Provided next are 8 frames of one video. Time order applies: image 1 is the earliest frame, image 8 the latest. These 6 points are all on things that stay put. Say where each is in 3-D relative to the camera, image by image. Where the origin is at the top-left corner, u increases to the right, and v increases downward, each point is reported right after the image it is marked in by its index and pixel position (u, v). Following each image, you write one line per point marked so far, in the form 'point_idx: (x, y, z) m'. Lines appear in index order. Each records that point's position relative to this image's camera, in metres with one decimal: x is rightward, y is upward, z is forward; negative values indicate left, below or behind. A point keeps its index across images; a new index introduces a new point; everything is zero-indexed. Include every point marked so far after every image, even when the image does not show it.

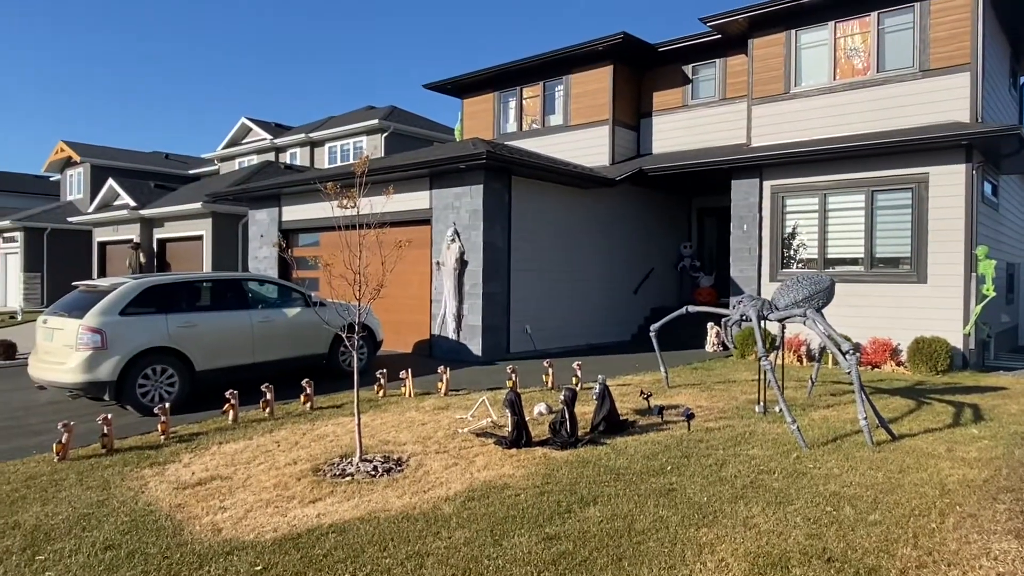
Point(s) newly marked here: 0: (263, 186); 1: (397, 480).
0: (-5.1, +2.1, +14.3) m
1: (-0.8, -1.4, +5.3) m
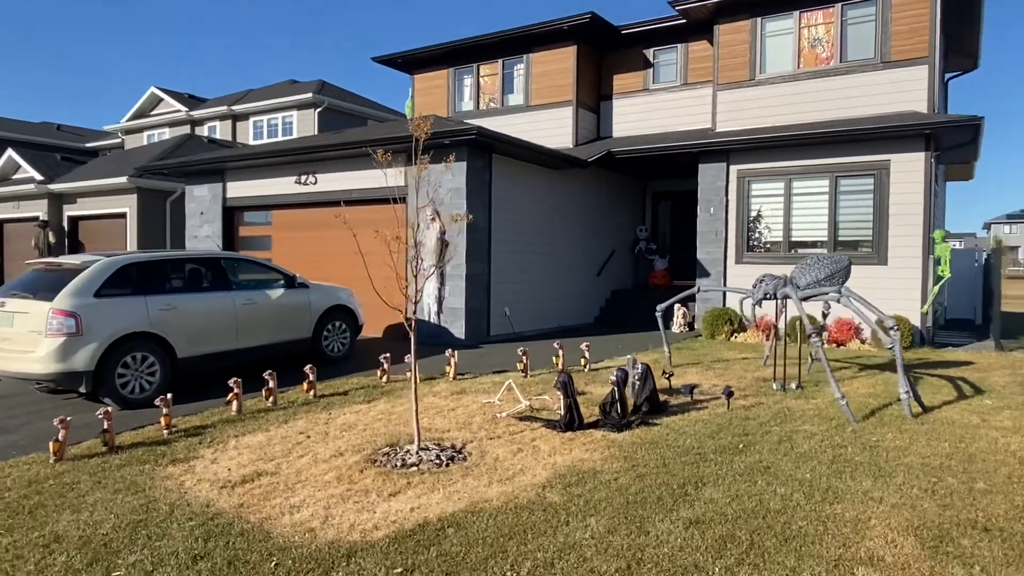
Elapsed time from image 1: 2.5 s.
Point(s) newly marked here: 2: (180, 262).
0: (-5.8, +2.5, +13.2) m
1: (-0.3, -1.3, +4.9) m
2: (-3.7, +0.3, +7.9) m
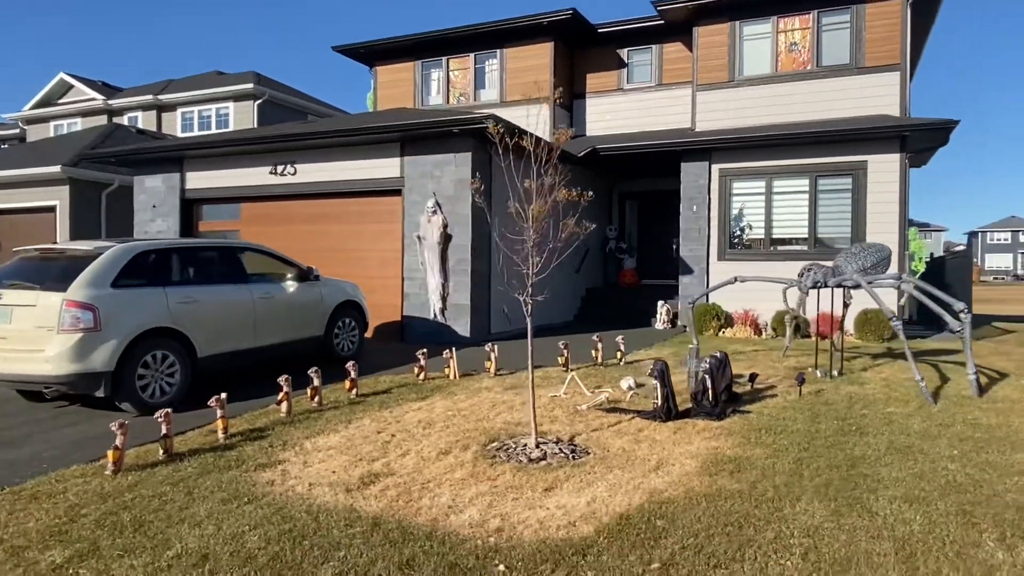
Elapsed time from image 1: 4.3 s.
0: (-6.0, +2.5, +12.1) m
1: (+0.6, -1.1, +4.6) m
2: (-3.2, +0.4, +7.1) m
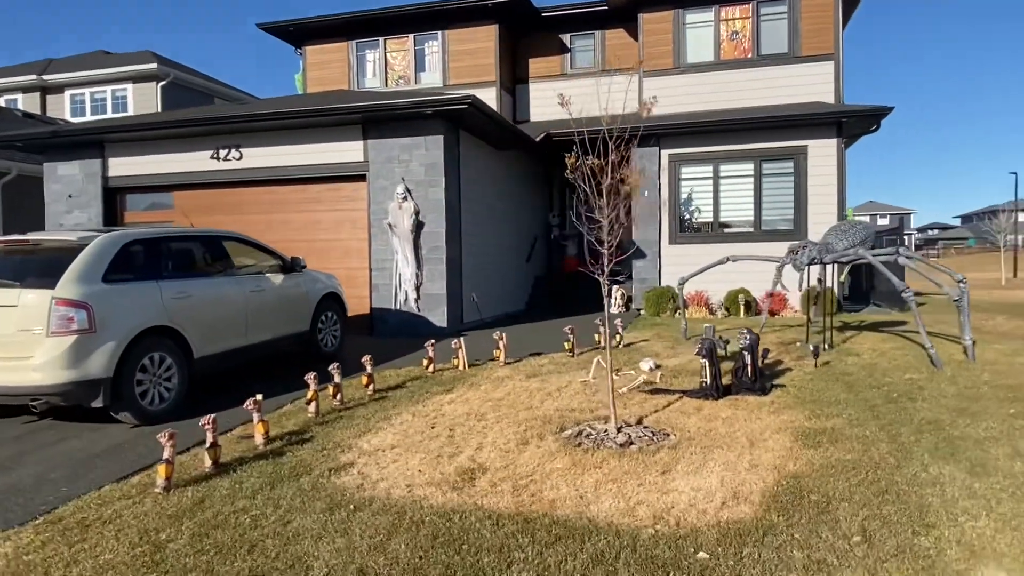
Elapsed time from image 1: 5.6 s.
0: (-6.6, +2.5, +10.9) m
1: (+1.2, -1.0, +4.6) m
2: (-3.0, +0.4, +6.4) m
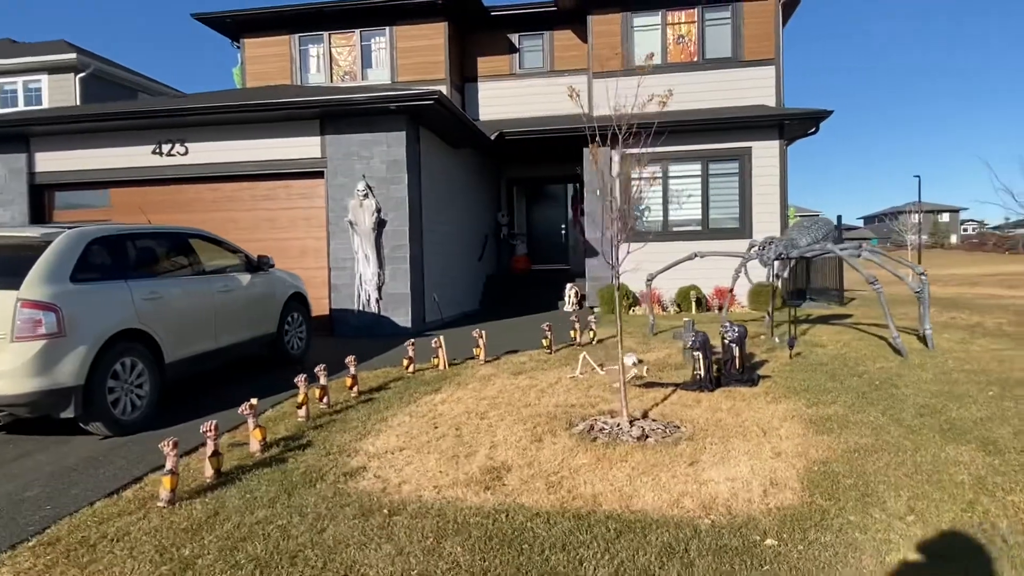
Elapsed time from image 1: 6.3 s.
0: (-7.2, +2.4, +10.1) m
1: (+1.3, -0.9, +4.6) m
2: (-3.1, +0.4, +6.0) m
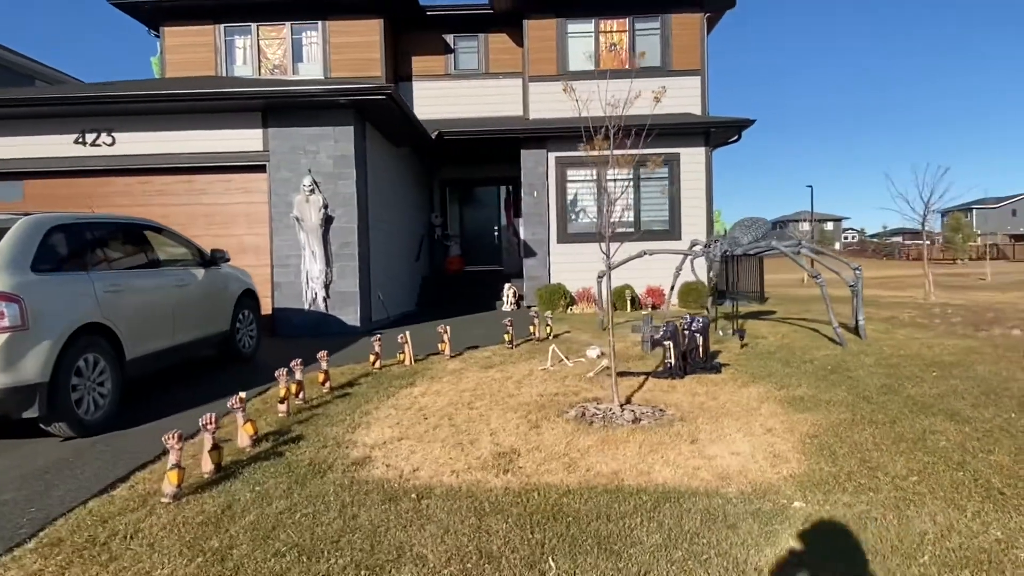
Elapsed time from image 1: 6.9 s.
0: (-7.9, +2.5, +9.2) m
1: (+1.3, -0.9, +4.8) m
2: (-3.3, +0.5, +5.6) m
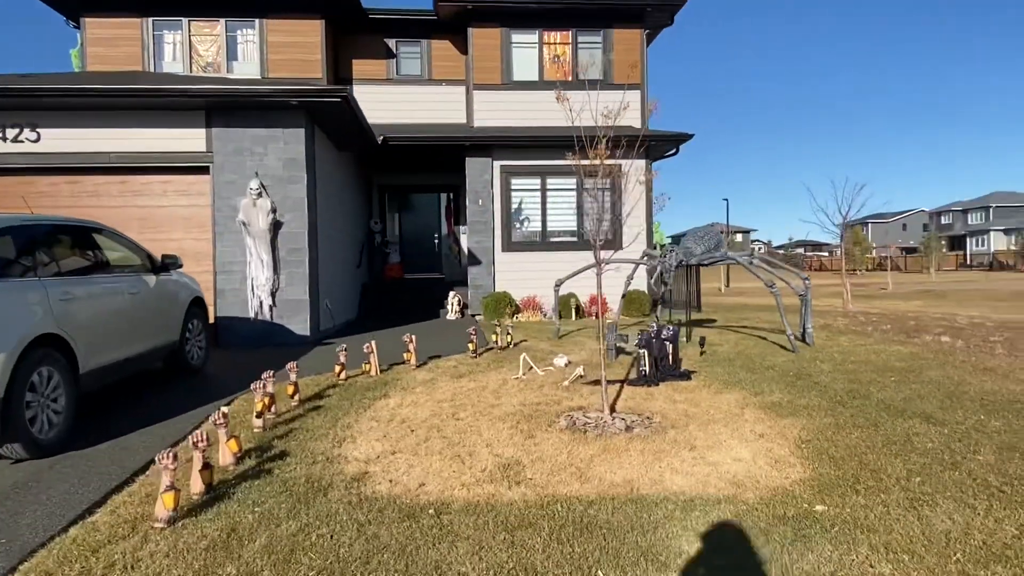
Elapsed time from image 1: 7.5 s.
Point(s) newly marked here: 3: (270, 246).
0: (-8.3, +2.4, +8.2) m
1: (+1.2, -0.9, +4.9) m
2: (-3.4, +0.4, +5.2) m
3: (-3.2, +0.6, +9.2) m
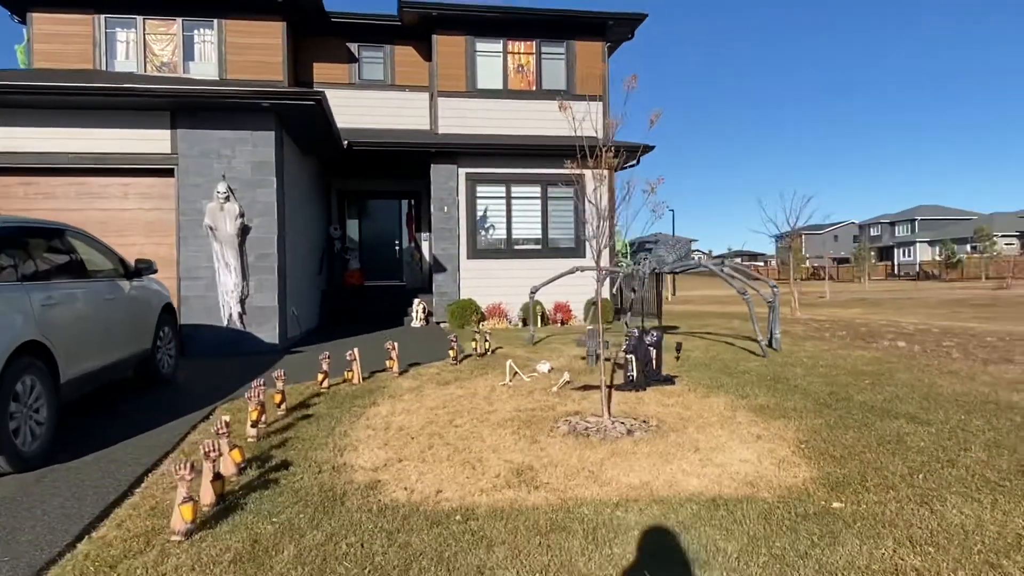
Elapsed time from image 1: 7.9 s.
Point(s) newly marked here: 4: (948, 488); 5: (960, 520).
0: (-8.6, +2.3, +7.6) m
1: (+1.2, -1.0, +5.0) m
2: (-3.4, +0.4, +4.9) m
3: (-3.5, +0.5, +9.0) m
4: (+2.1, -1.0, +3.4) m
5: (+2.0, -1.0, +3.1) m
